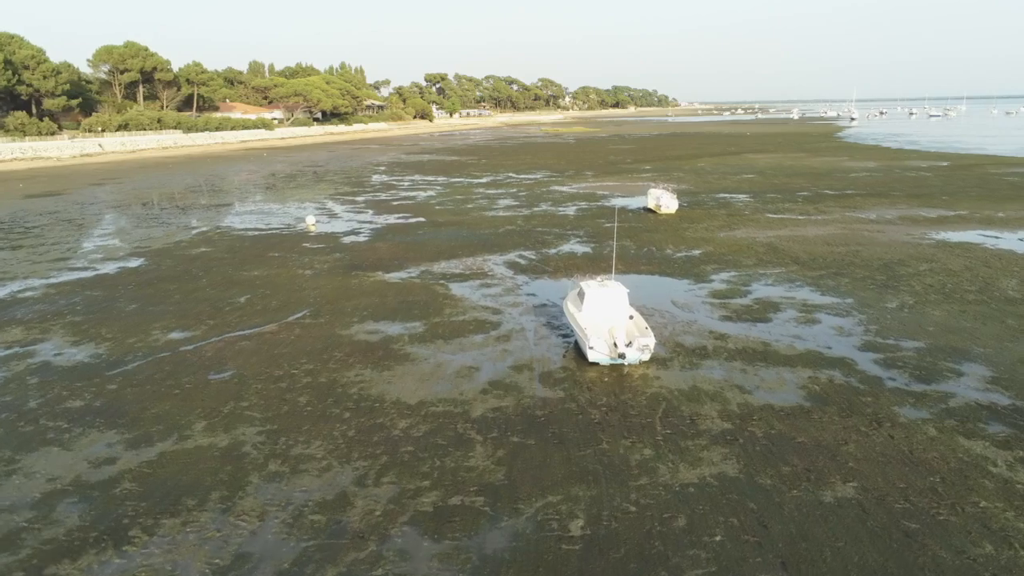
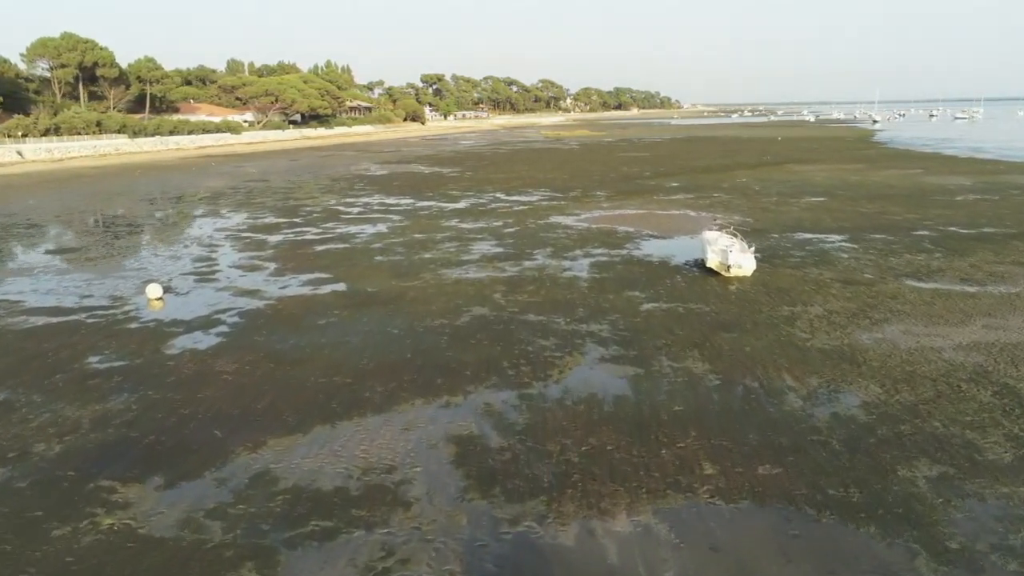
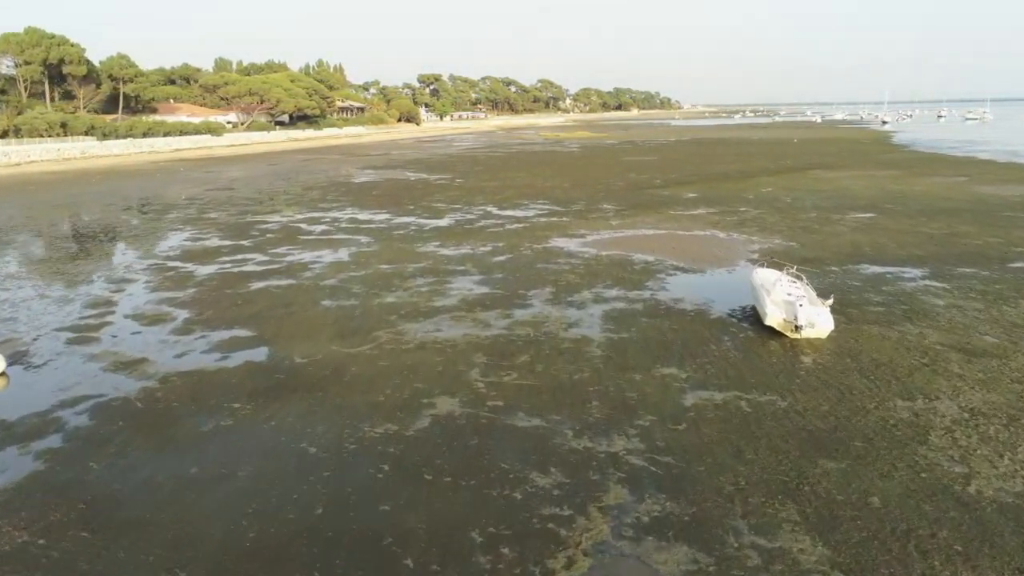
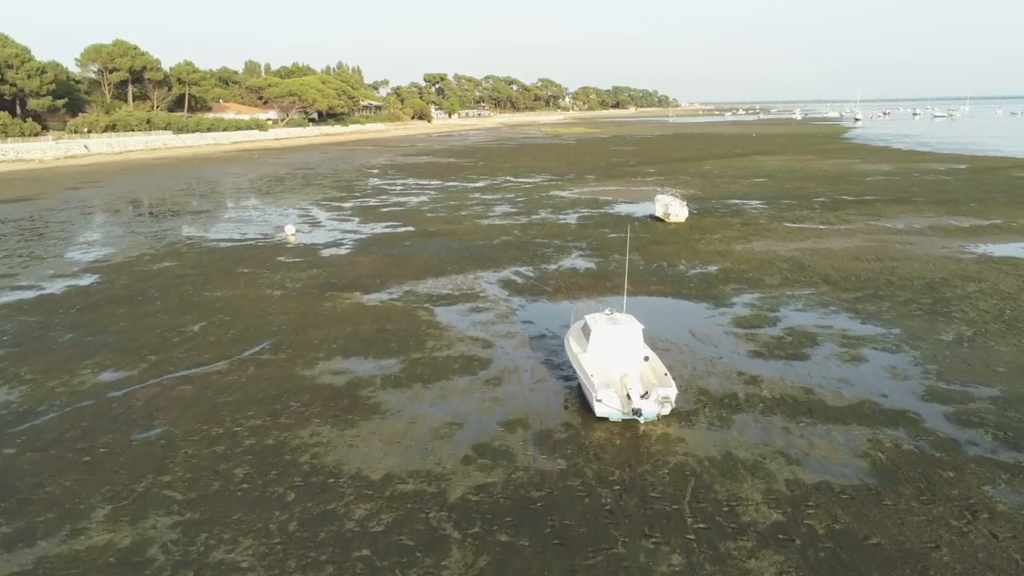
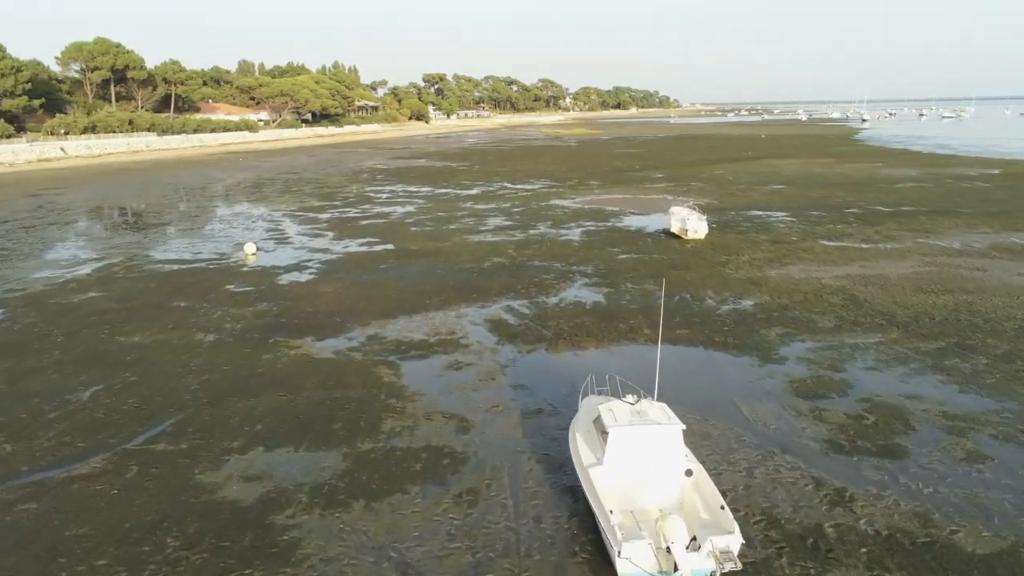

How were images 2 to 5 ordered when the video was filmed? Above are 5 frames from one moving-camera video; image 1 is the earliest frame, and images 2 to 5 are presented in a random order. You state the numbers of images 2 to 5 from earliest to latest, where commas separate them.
4, 5, 2, 3
